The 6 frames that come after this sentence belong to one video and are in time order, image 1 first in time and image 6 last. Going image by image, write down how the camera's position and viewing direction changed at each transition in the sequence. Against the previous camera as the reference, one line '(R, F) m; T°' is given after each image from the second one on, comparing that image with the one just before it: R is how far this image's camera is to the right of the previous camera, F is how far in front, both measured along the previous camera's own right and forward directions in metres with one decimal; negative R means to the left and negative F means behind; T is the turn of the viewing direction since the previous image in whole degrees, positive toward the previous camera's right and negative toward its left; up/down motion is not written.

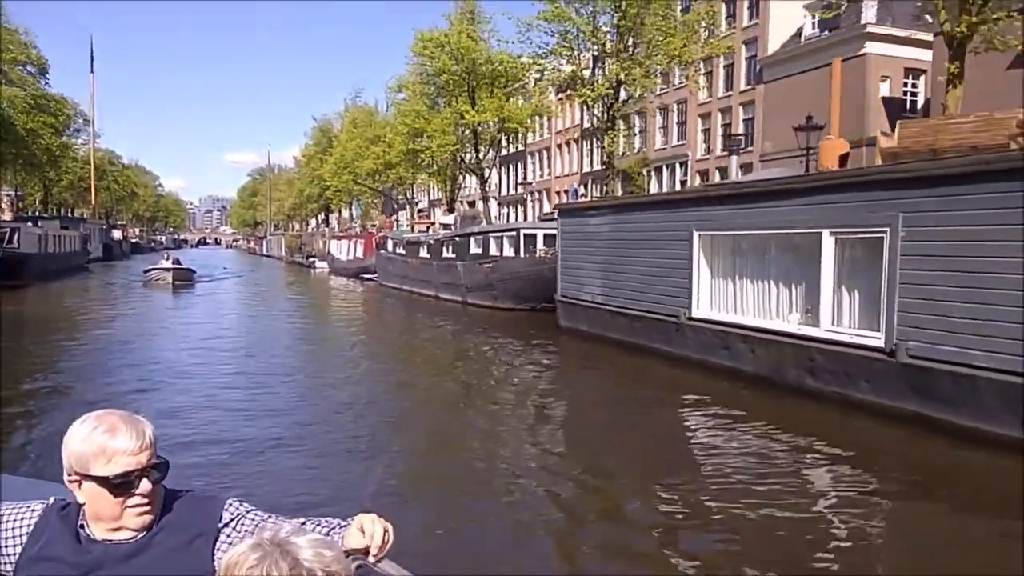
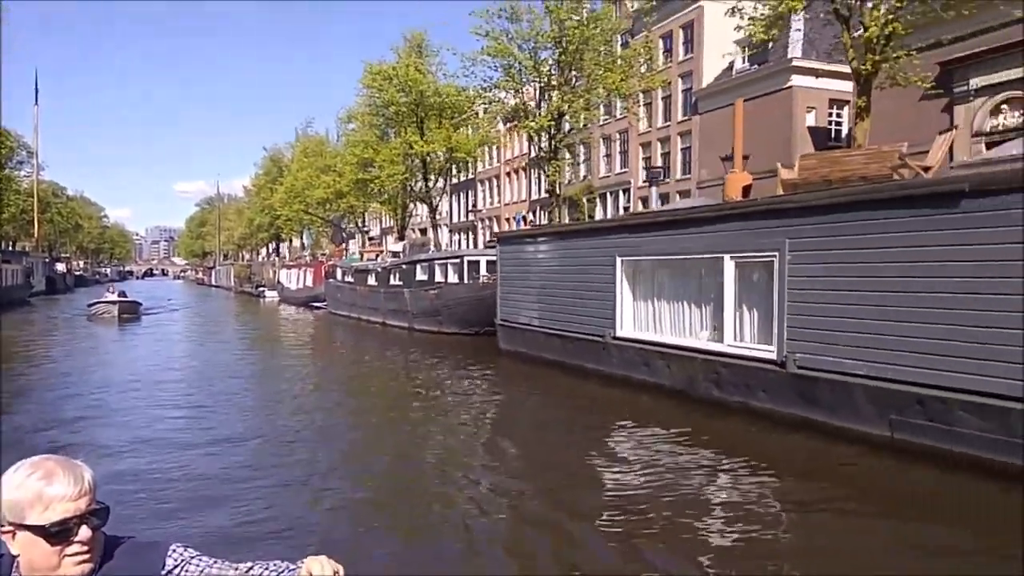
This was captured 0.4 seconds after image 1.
(+0.2, -0.8) m; +3°
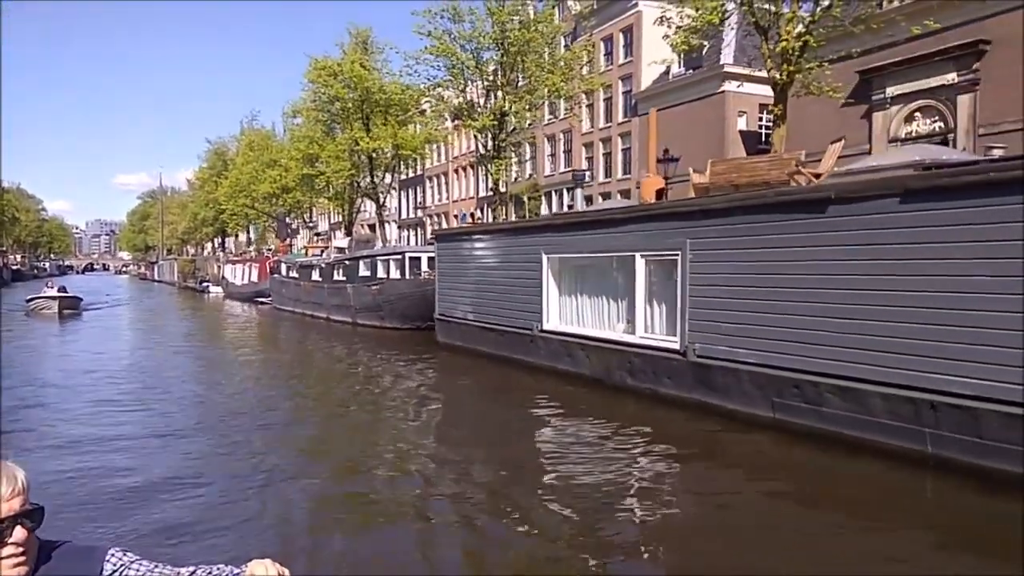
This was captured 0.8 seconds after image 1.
(+0.2, -0.8) m; +3°
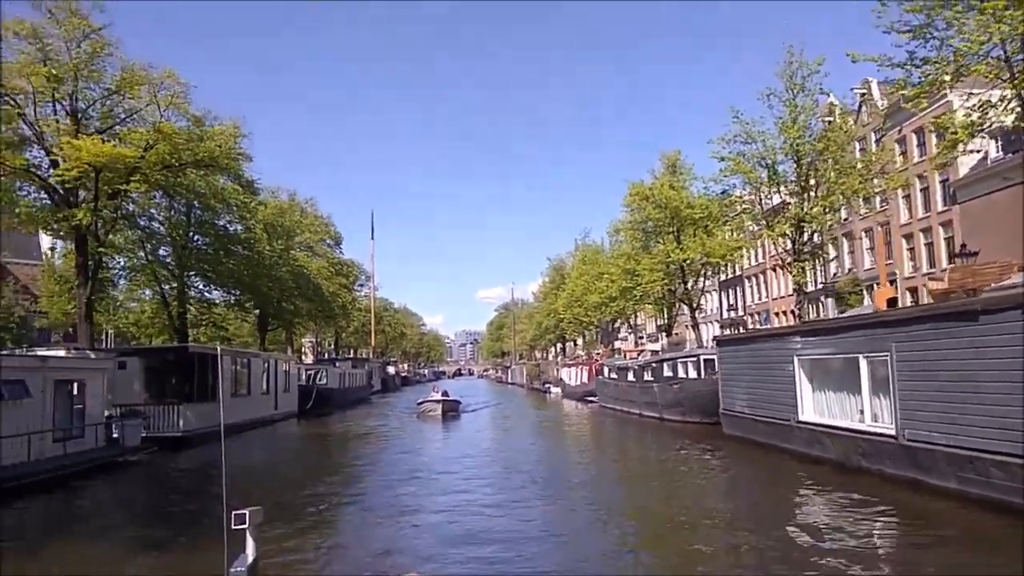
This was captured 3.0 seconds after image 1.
(+1.5, -3.0) m; -22°
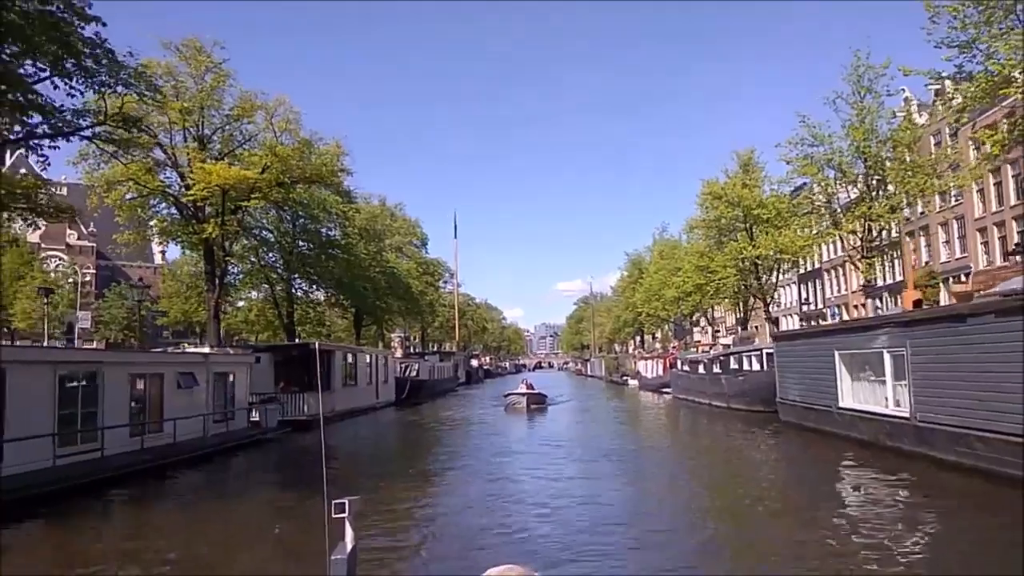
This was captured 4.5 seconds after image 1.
(+0.1, -2.6) m; -5°
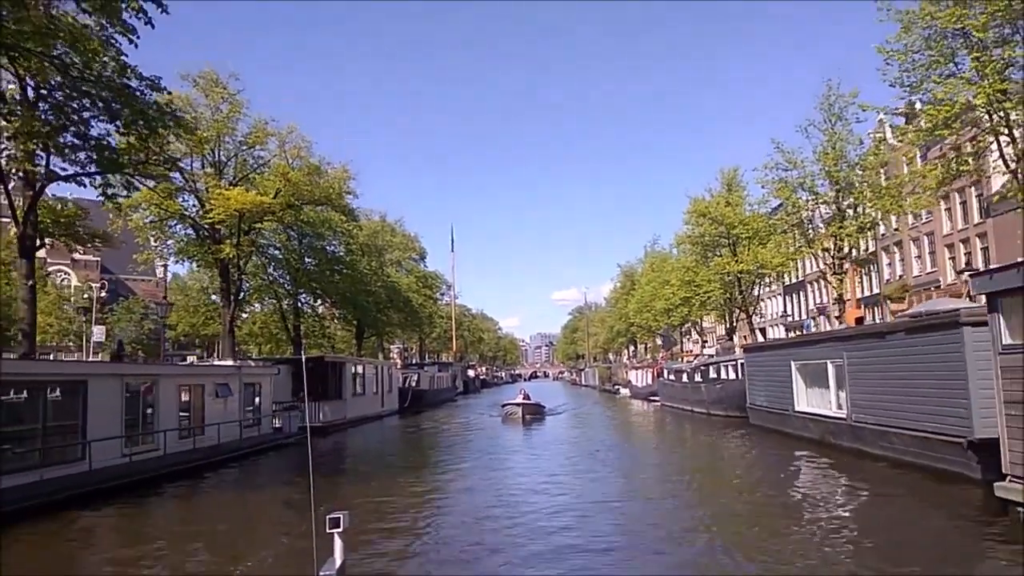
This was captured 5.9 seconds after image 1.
(0.0, -2.3) m; 0°
